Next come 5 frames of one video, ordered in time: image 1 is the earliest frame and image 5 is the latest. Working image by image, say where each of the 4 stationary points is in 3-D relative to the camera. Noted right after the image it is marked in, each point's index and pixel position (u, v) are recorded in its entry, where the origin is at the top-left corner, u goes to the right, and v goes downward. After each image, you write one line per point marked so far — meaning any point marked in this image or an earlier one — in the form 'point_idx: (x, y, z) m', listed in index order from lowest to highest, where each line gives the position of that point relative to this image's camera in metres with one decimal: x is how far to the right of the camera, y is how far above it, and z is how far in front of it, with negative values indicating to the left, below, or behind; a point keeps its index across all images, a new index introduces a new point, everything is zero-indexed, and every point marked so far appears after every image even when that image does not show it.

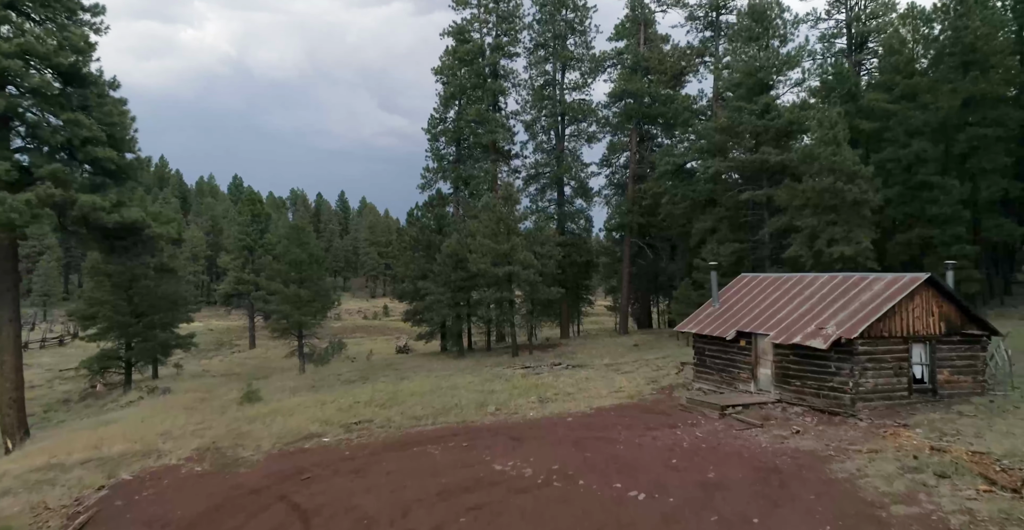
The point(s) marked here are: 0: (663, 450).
0: (+2.8, -3.4, +13.7) m
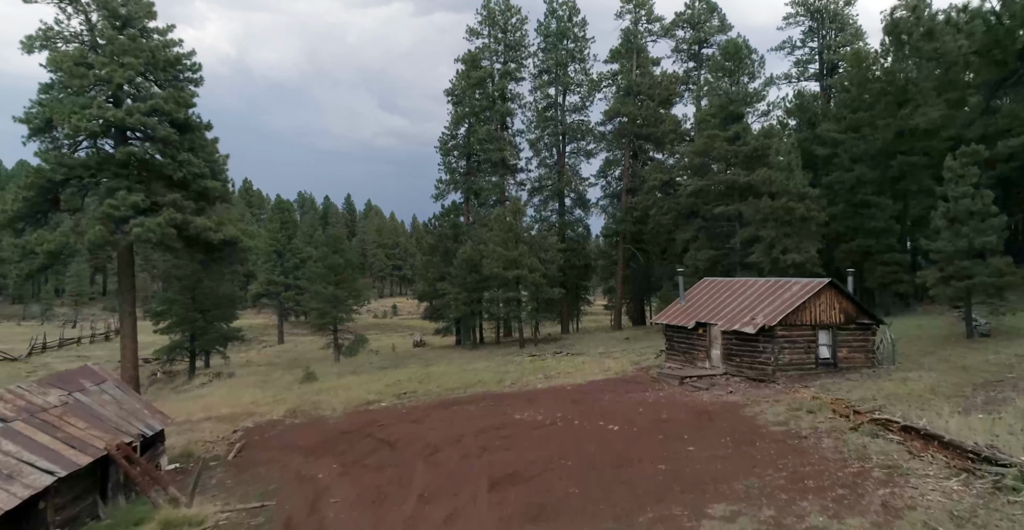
0: (+3.2, -3.6, +19.4) m
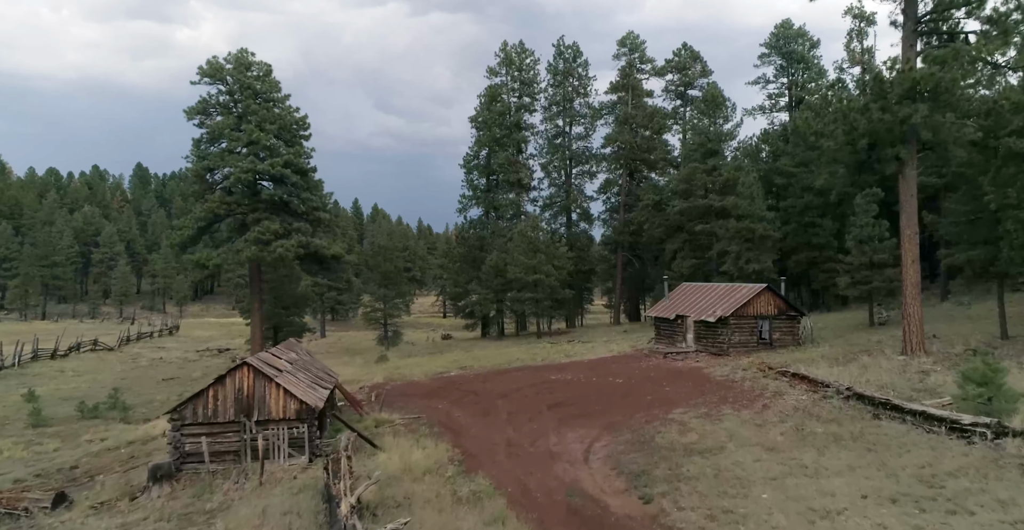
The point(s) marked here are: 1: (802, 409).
0: (+4.7, -4.0, +28.9) m
1: (+7.5, -3.7, +19.0) m
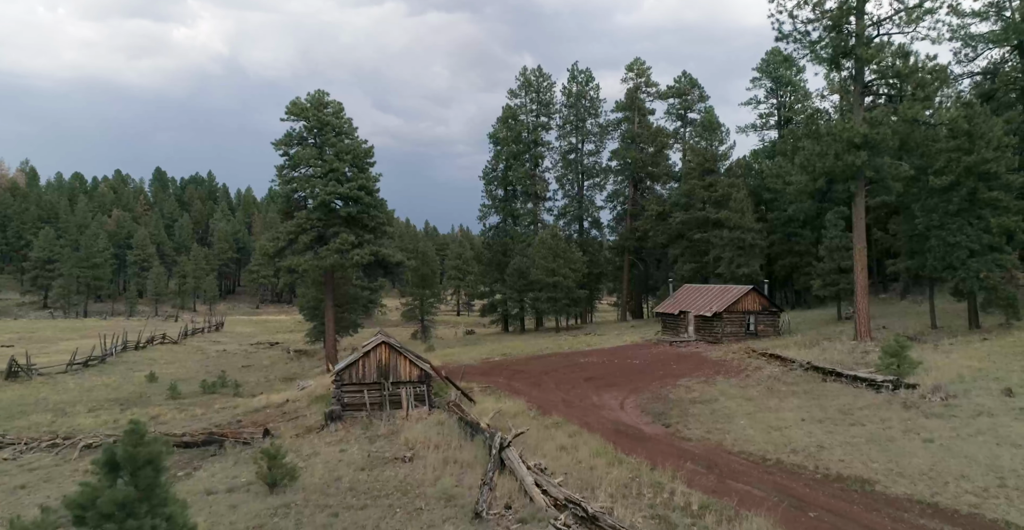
0: (+6.6, -4.3, +36.3) m
1: (+9.3, -4.0, +26.4) m
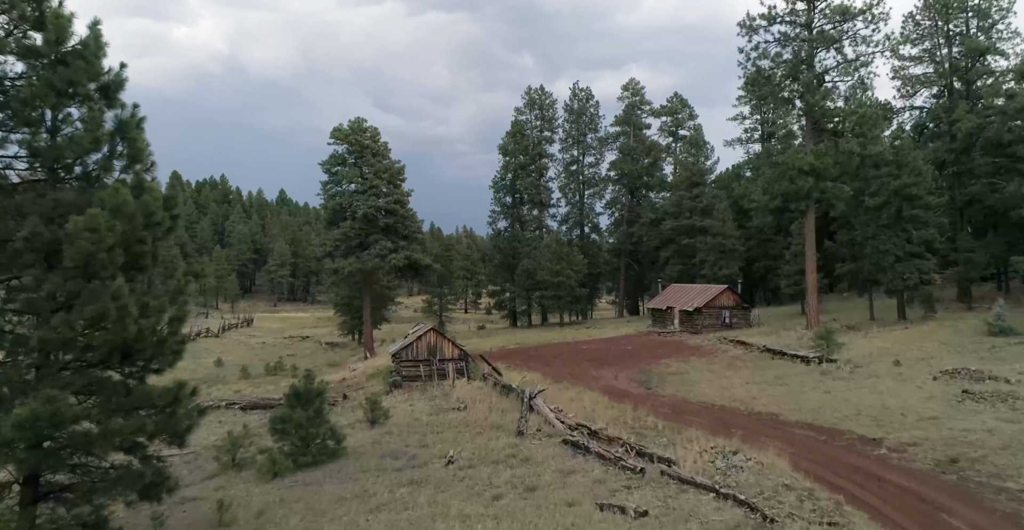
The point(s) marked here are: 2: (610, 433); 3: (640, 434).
0: (+7.4, -4.5, +43.5) m
1: (+10.2, -4.2, +33.6) m
2: (+2.6, -4.4, +19.4) m
3: (+3.4, -4.5, +19.7) m
